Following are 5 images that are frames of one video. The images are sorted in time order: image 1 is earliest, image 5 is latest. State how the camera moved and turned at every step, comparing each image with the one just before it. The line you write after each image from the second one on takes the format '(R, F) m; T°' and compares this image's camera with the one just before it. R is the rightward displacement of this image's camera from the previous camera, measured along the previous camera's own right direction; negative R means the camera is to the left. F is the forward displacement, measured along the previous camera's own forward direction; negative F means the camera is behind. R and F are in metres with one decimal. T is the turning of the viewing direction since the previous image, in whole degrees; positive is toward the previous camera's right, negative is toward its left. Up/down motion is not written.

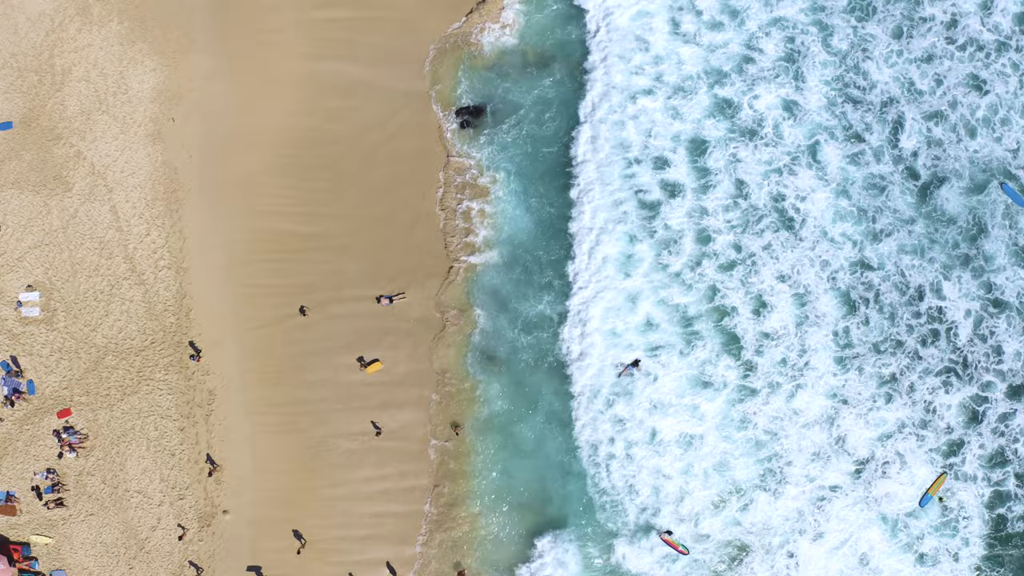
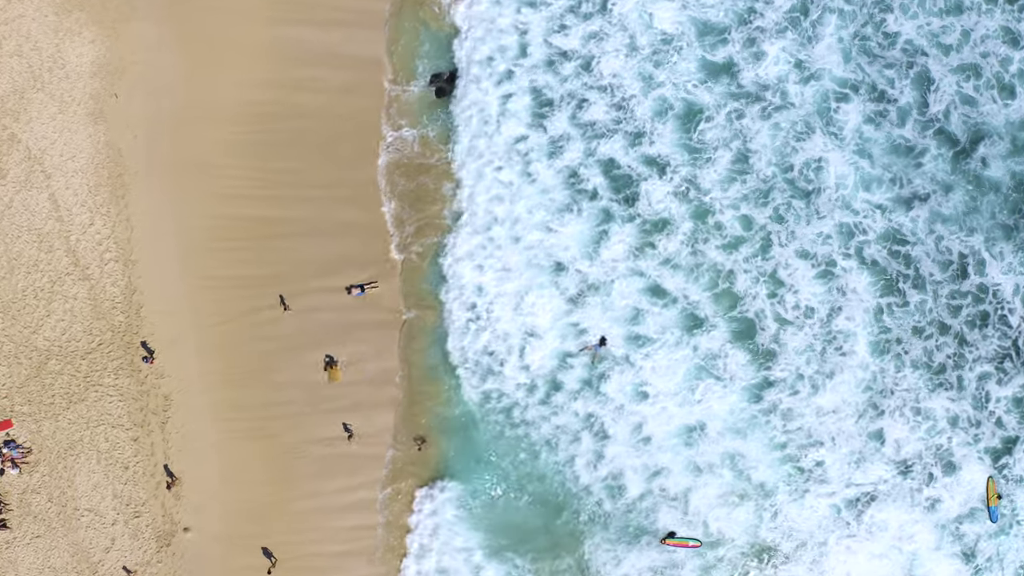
(-0.1, +2.1) m; +2°
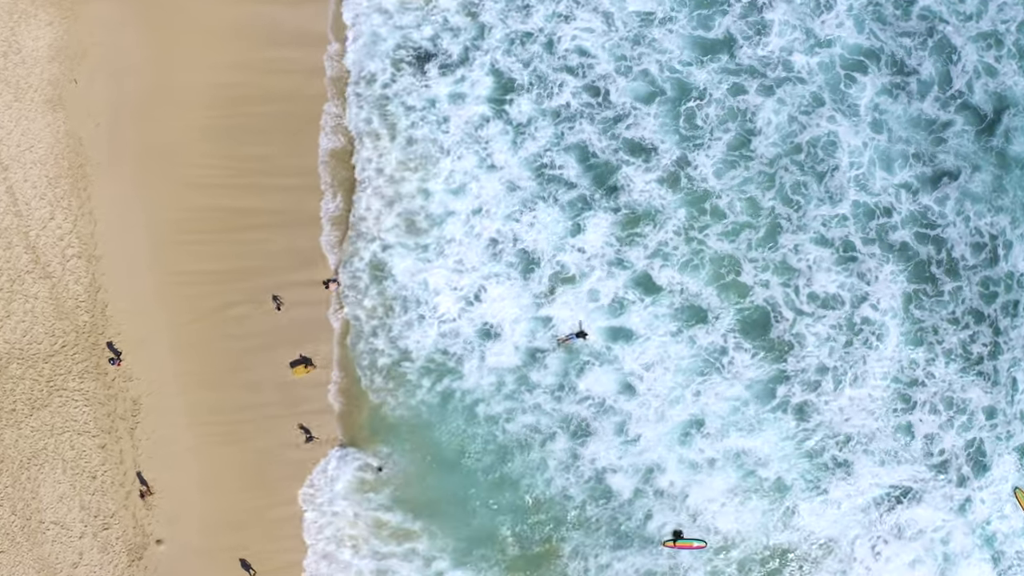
(-0.1, +1.1) m; +1°
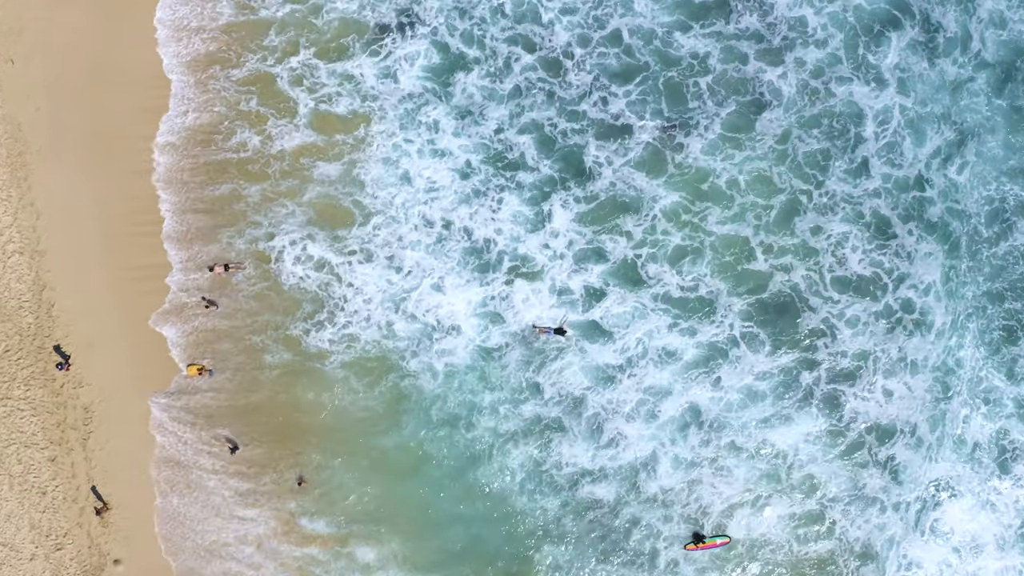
(-0.1, +1.4) m; +2°
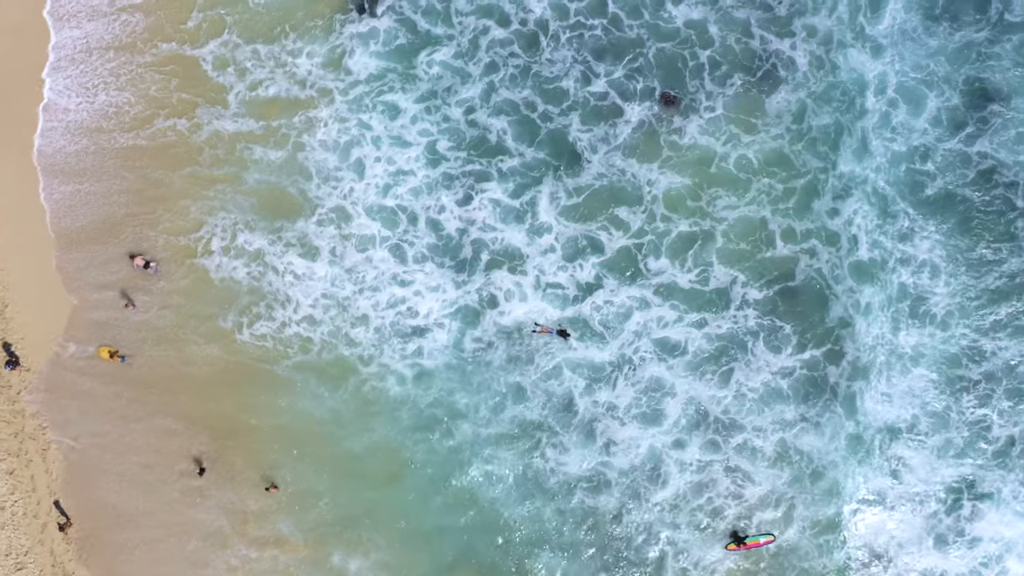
(-0.2, +1.3) m; +1°
